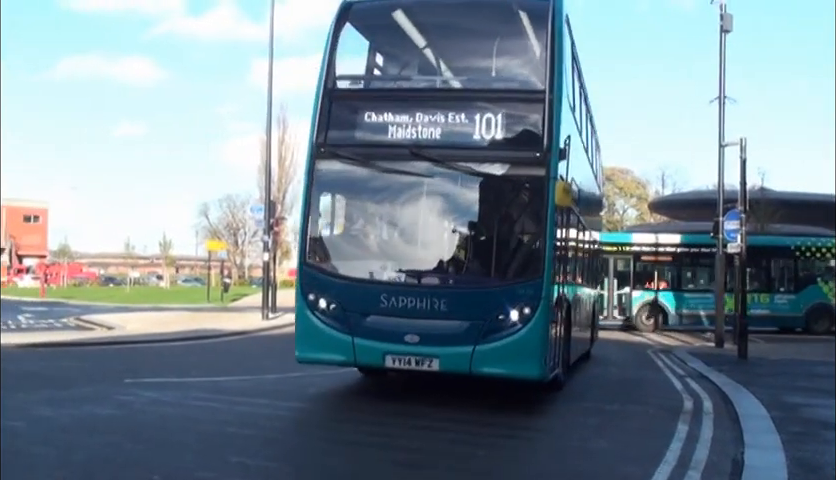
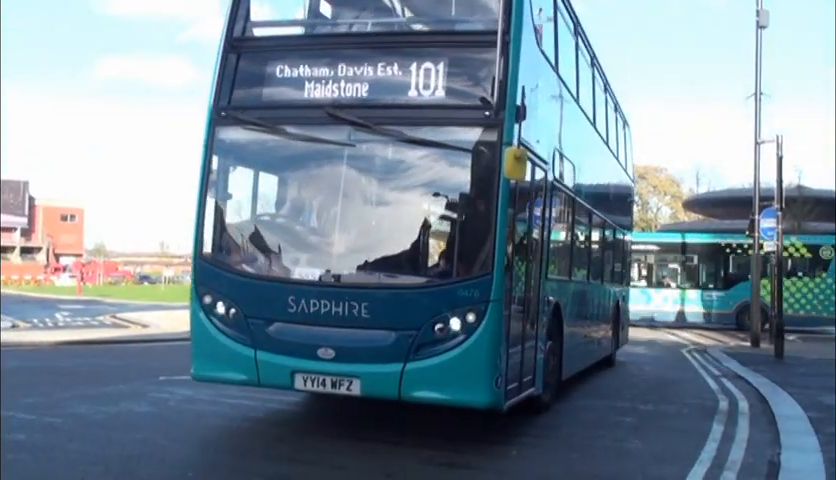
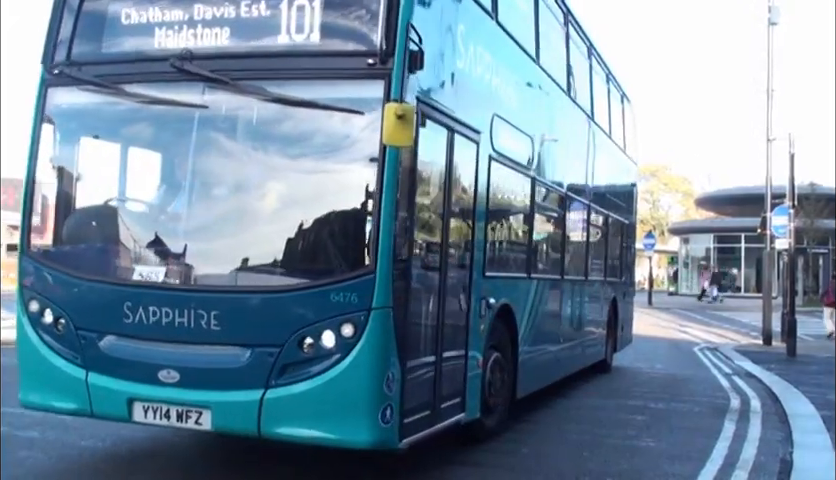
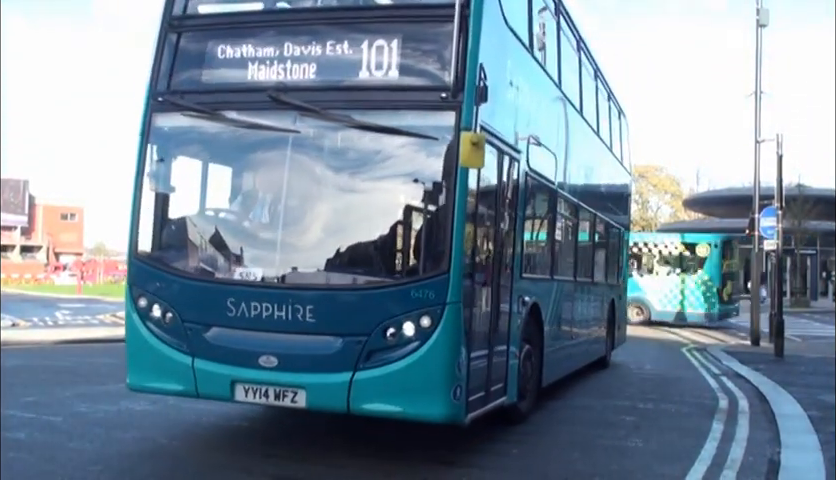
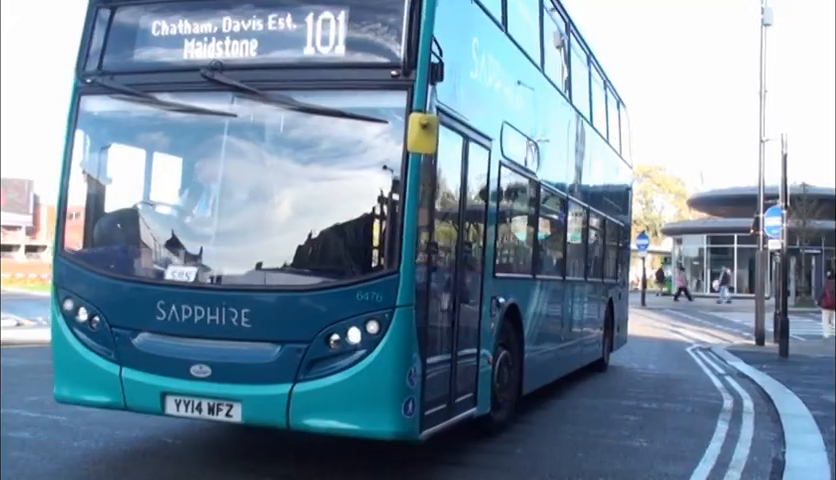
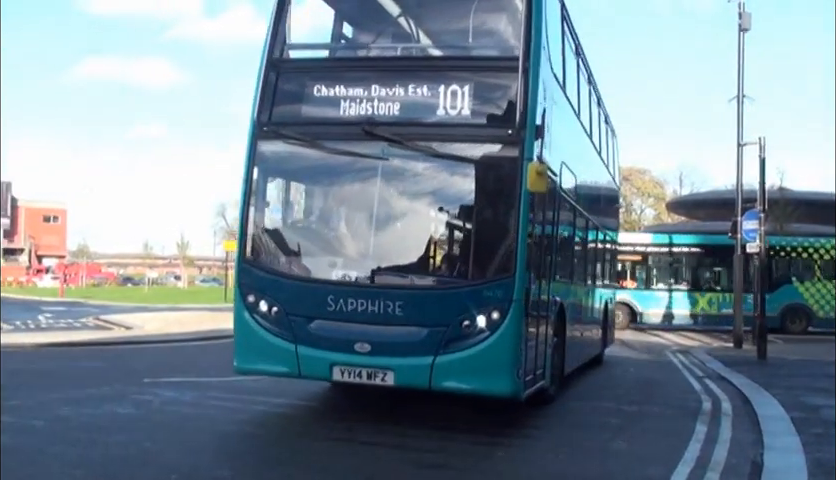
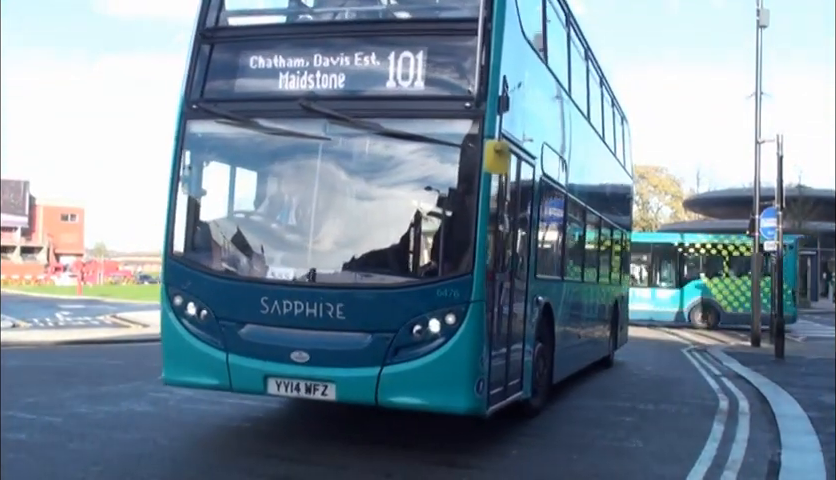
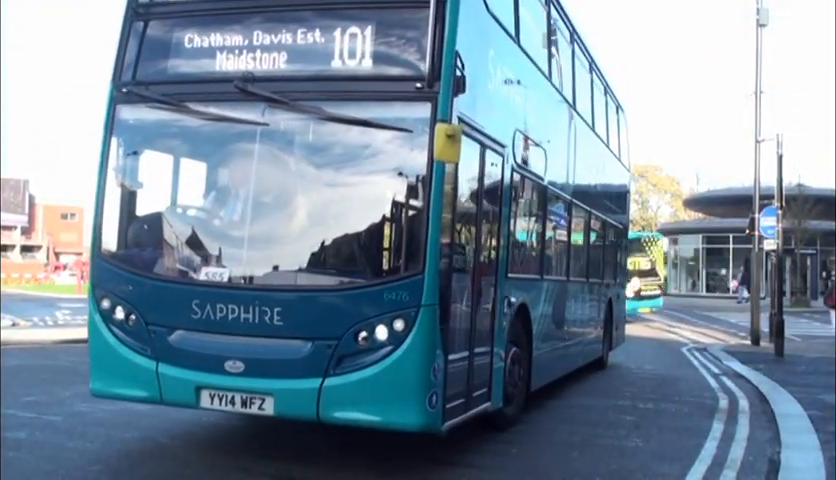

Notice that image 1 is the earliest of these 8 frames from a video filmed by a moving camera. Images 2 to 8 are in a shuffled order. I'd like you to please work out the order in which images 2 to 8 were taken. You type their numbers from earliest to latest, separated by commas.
6, 2, 7, 4, 8, 5, 3
